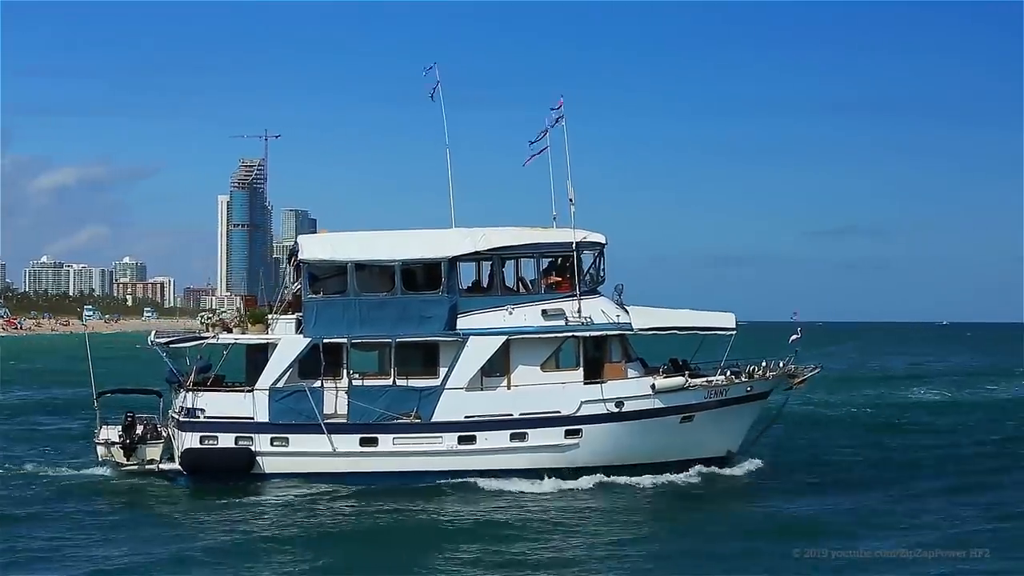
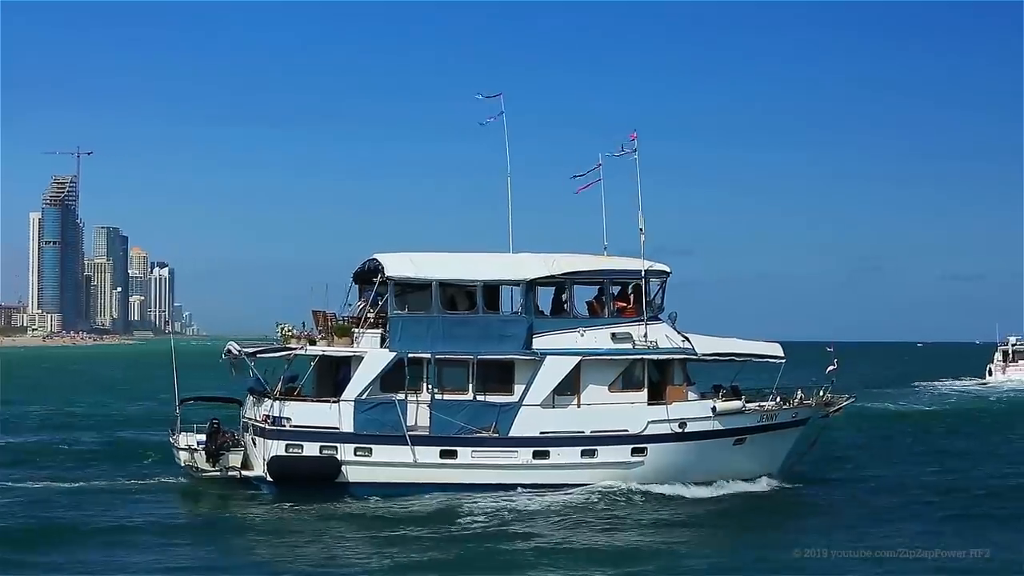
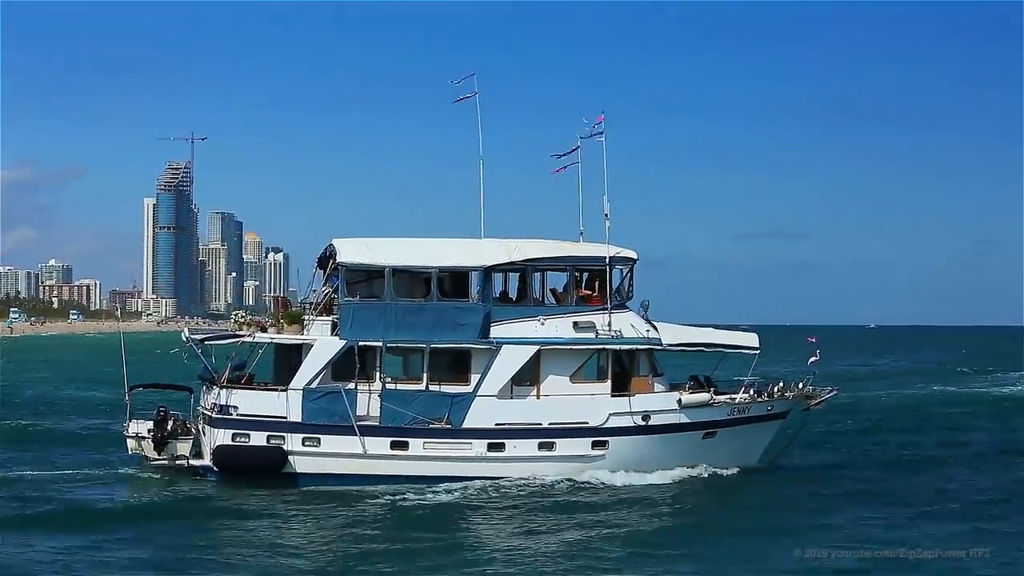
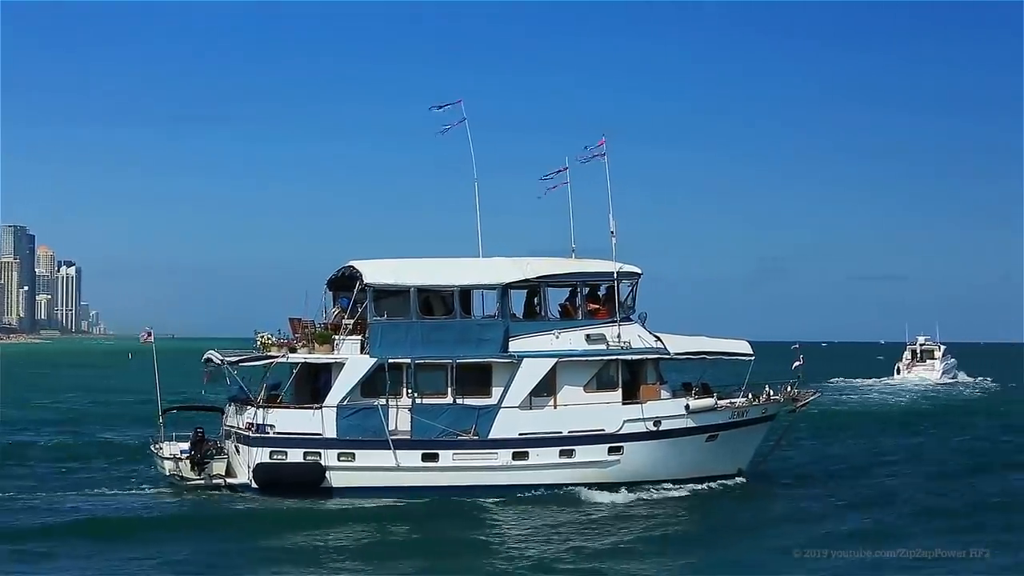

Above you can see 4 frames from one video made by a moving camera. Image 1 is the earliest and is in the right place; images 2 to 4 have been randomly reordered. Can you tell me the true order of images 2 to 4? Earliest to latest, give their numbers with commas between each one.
3, 2, 4
